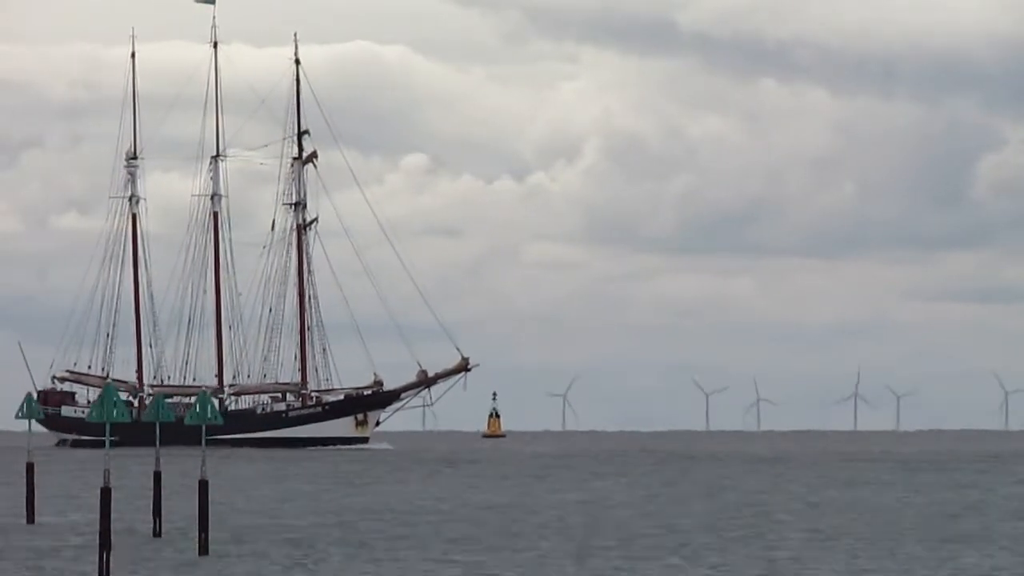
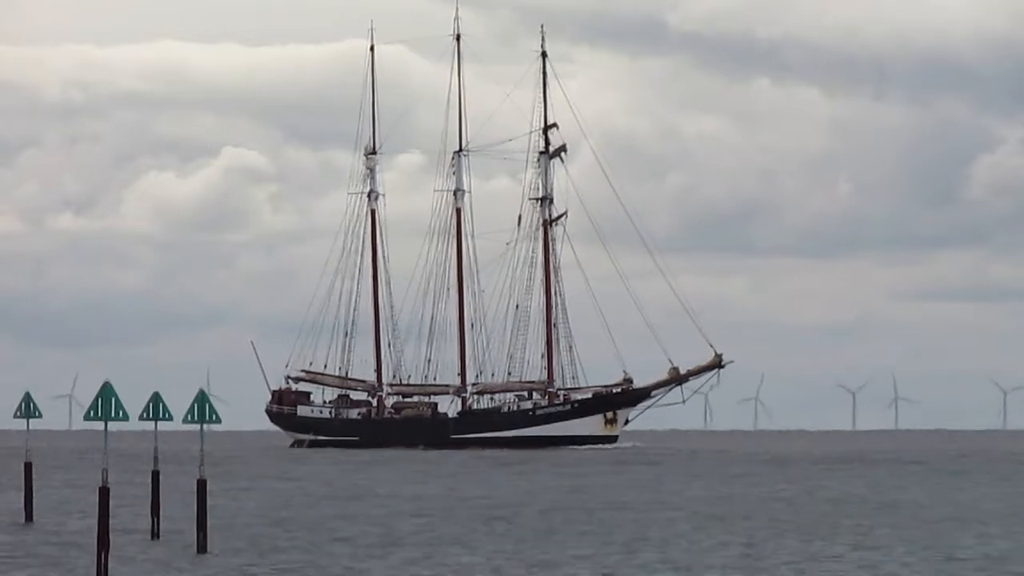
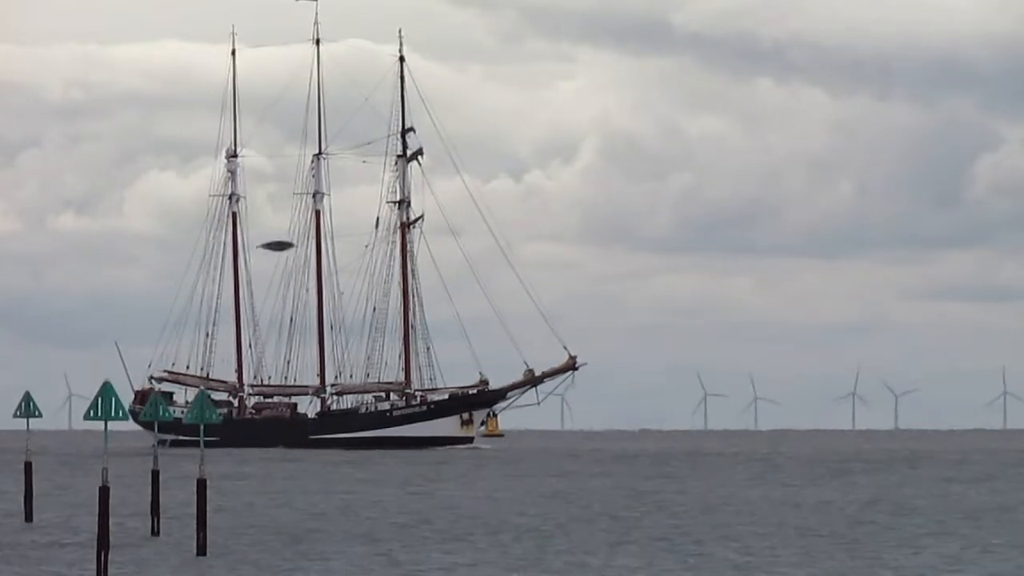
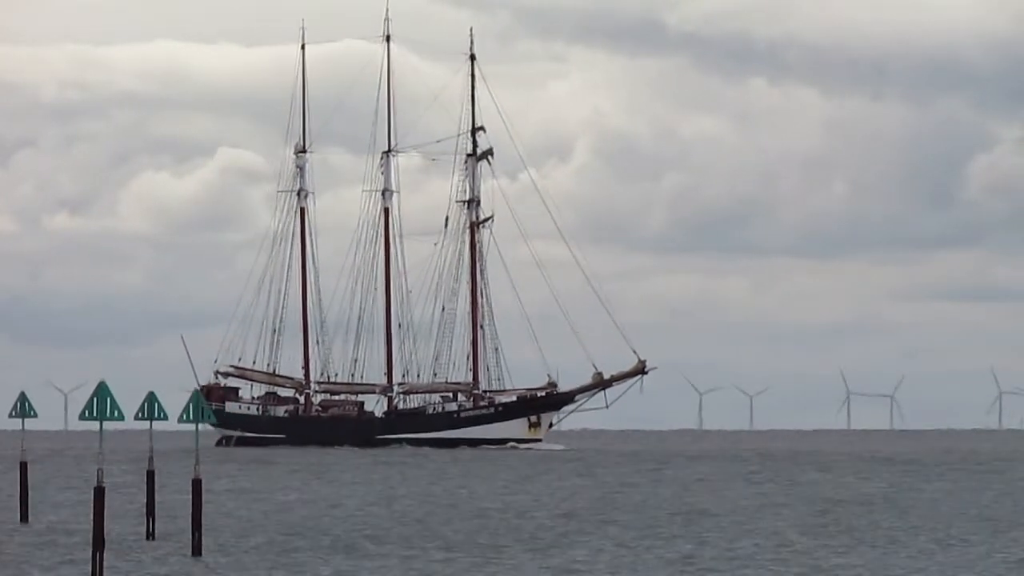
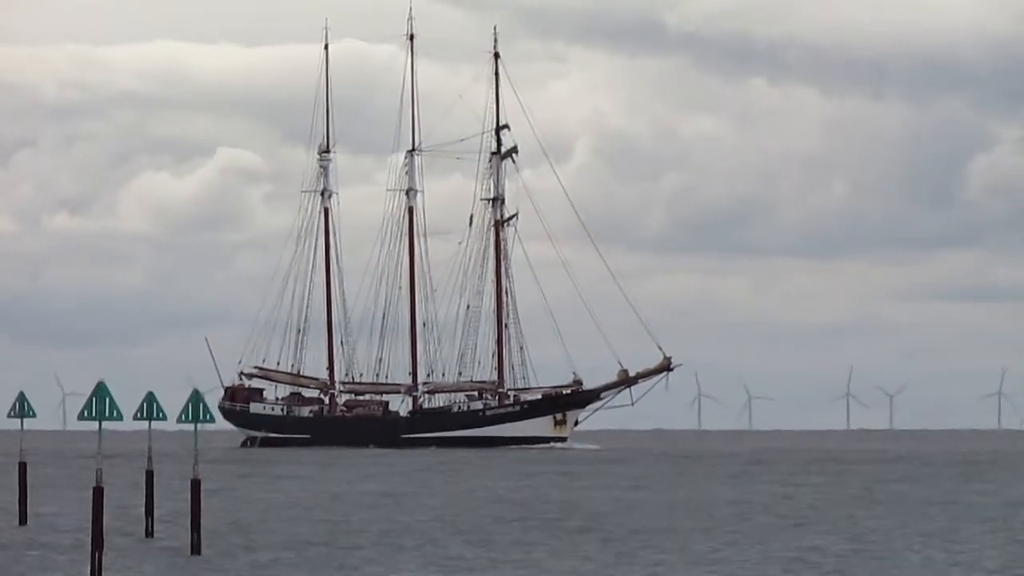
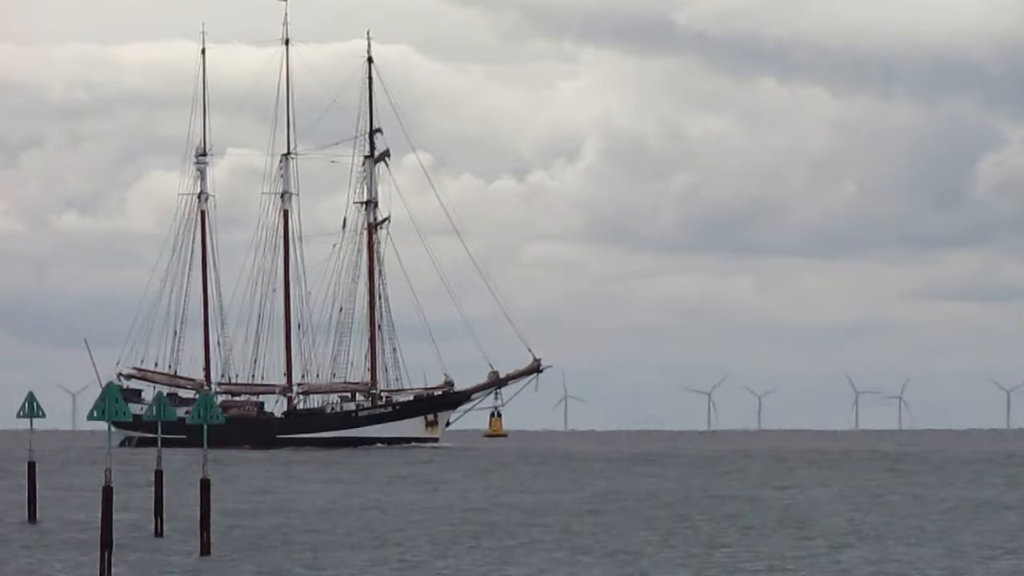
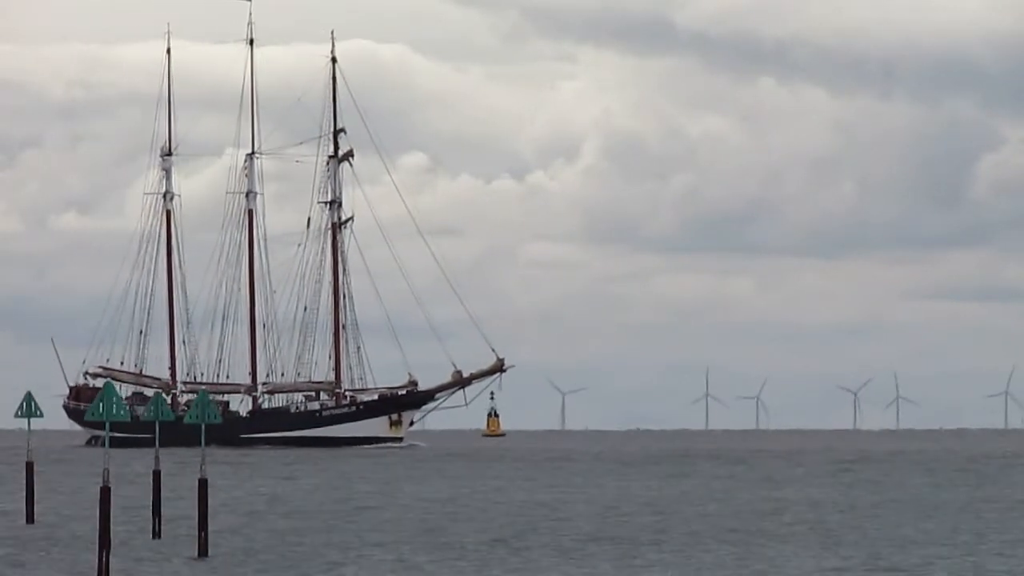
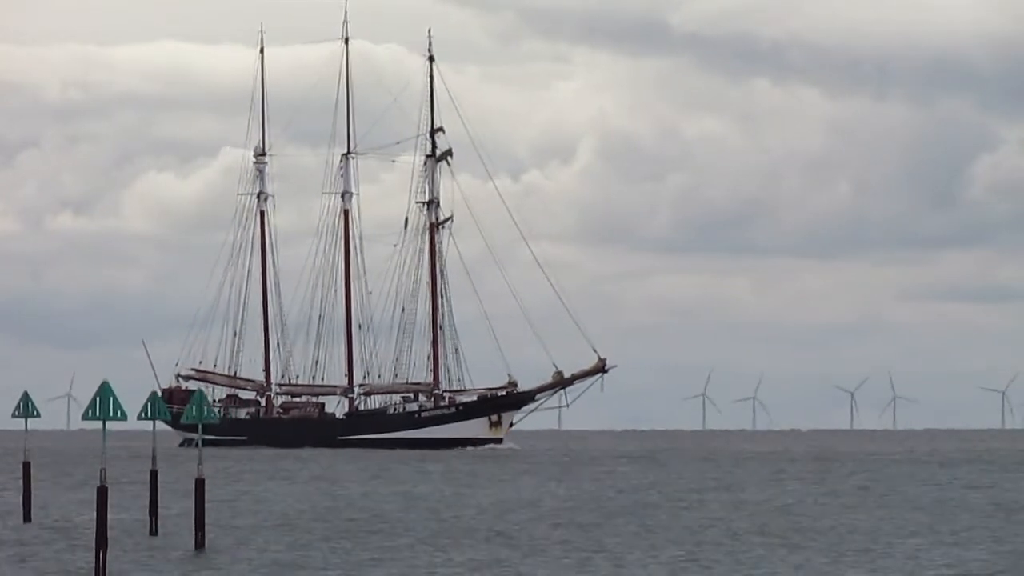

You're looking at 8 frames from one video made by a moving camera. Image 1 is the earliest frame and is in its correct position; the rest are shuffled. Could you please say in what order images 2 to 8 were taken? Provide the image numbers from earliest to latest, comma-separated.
7, 6, 3, 8, 4, 5, 2
